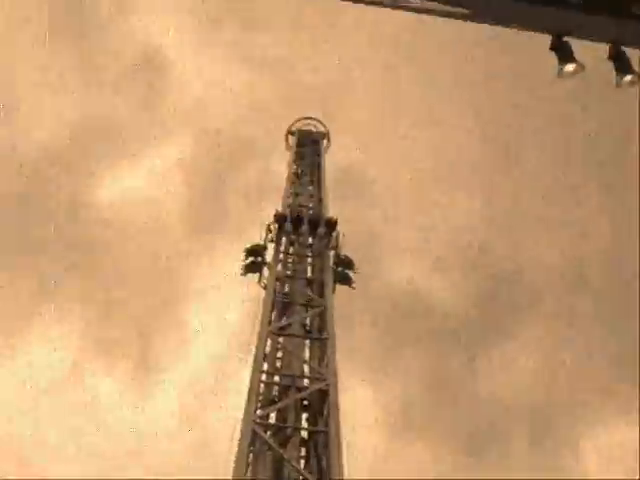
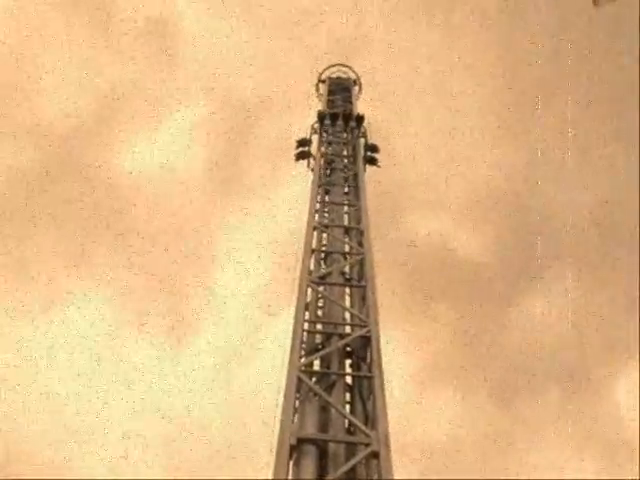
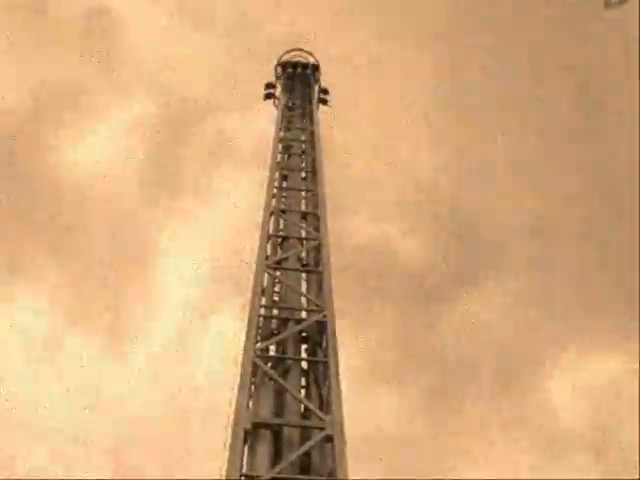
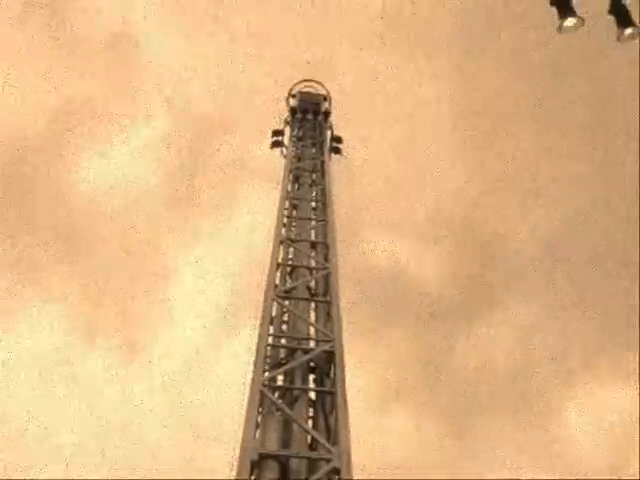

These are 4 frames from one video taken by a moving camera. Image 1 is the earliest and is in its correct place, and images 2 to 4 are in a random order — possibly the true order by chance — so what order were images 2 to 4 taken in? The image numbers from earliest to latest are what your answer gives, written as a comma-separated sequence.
2, 4, 3
